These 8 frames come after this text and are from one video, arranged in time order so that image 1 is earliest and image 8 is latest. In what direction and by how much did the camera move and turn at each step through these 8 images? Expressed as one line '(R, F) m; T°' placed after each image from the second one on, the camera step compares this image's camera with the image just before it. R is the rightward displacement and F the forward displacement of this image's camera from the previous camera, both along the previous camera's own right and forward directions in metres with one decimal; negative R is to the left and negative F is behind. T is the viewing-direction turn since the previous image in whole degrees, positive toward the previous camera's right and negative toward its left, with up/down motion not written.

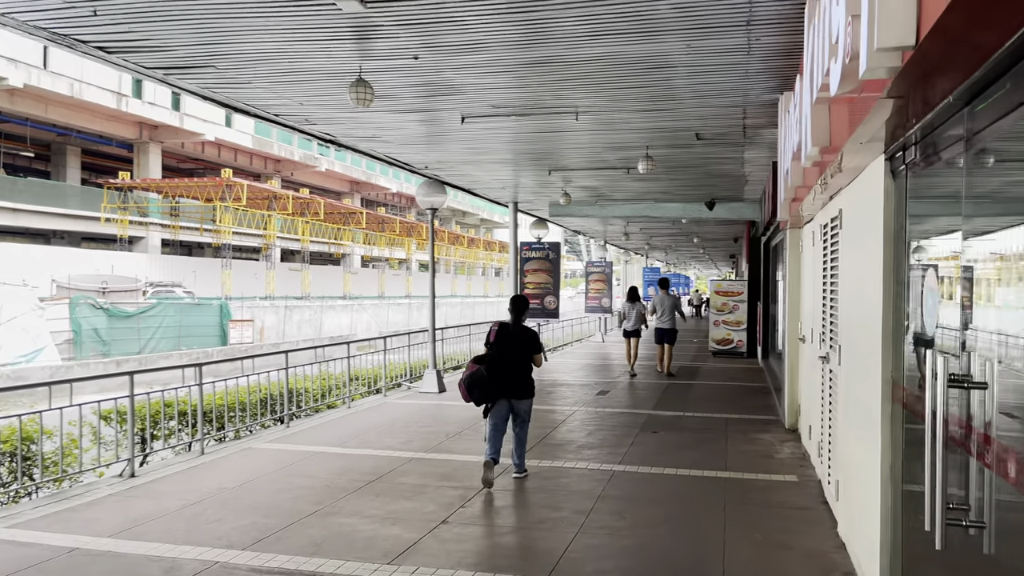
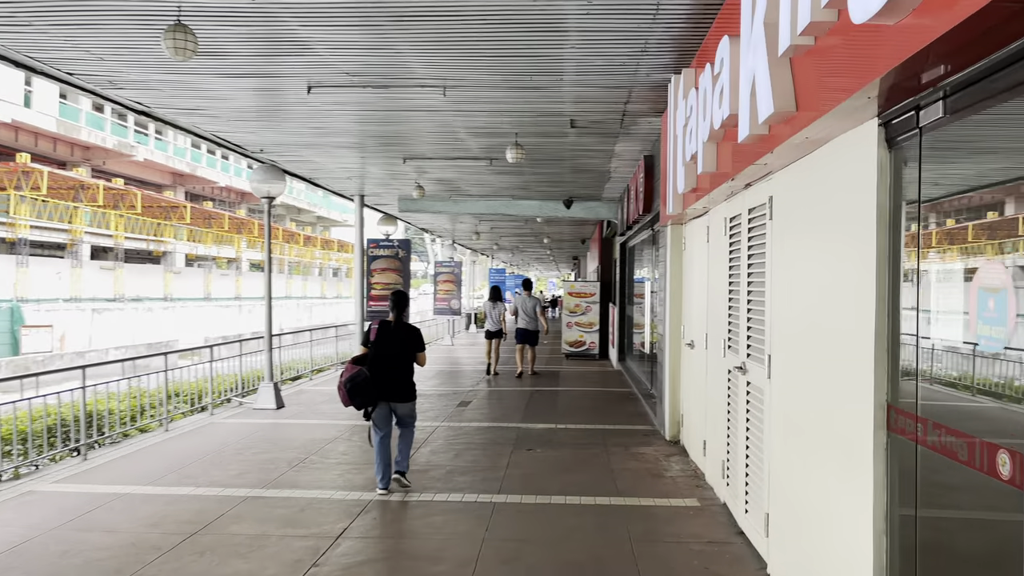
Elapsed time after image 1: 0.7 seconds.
(-0.2, +1.0) m; +11°
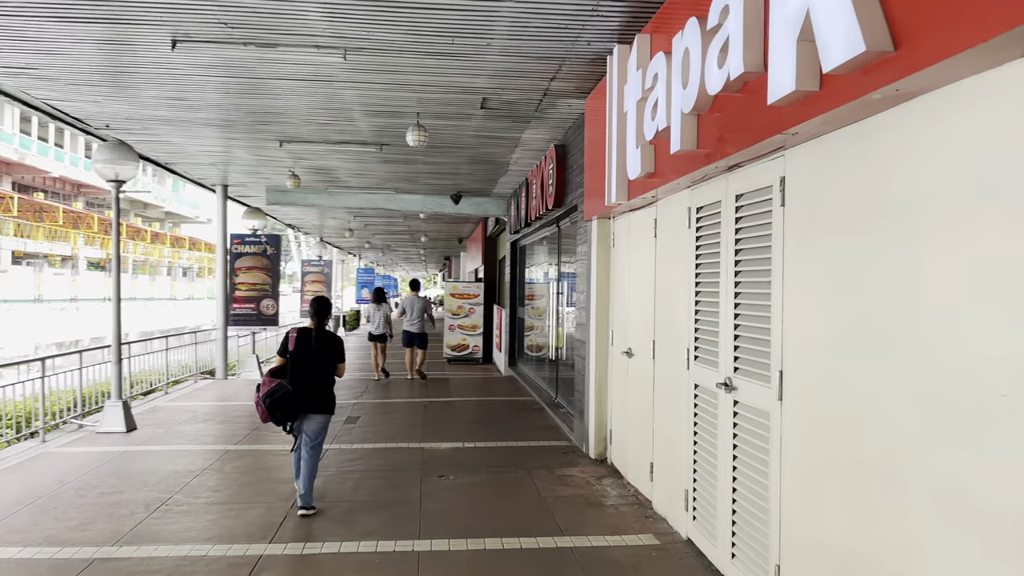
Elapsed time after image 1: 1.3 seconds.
(-0.4, +1.0) m; +10°
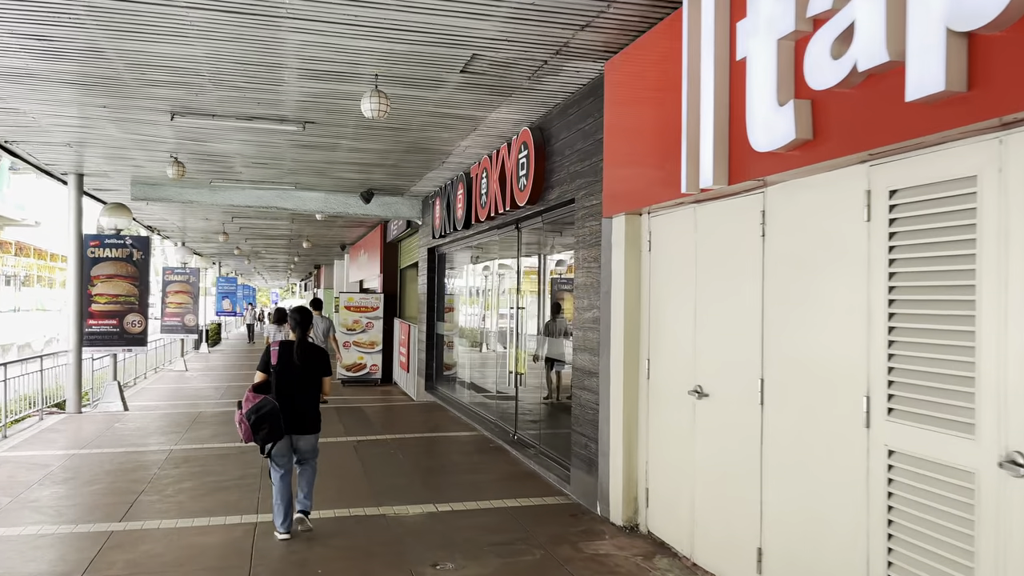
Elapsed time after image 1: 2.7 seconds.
(-0.9, +1.7) m; +10°
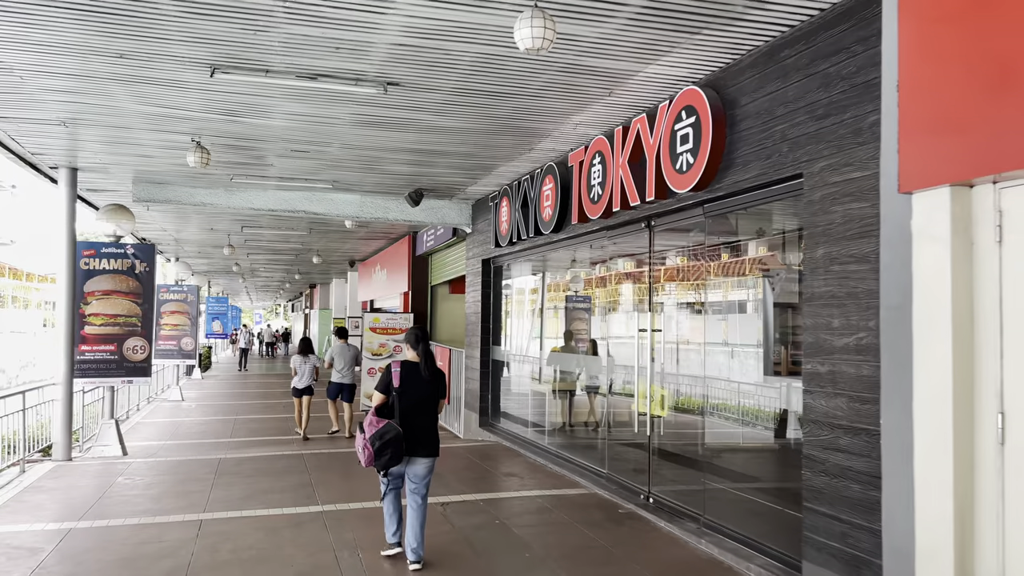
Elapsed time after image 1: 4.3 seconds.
(-1.1, +1.9) m; +1°
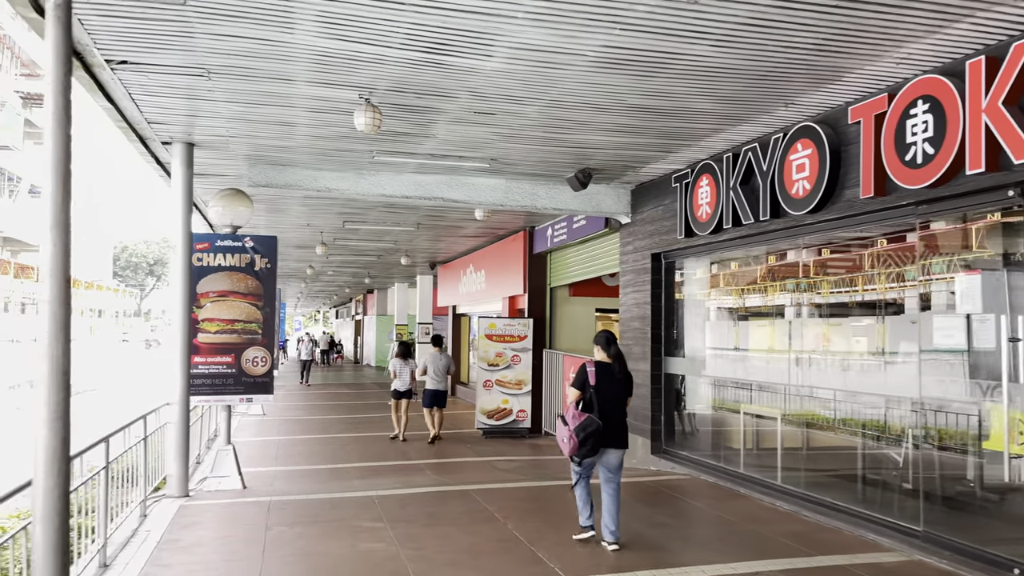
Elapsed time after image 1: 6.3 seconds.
(-1.6, +1.7) m; -2°
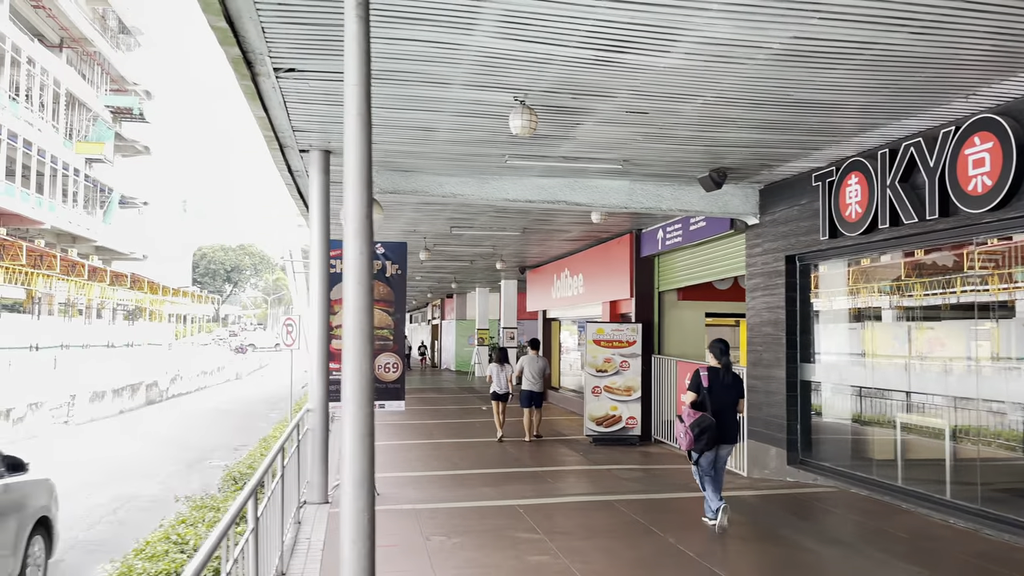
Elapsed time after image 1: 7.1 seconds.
(-0.7, +0.1) m; -5°
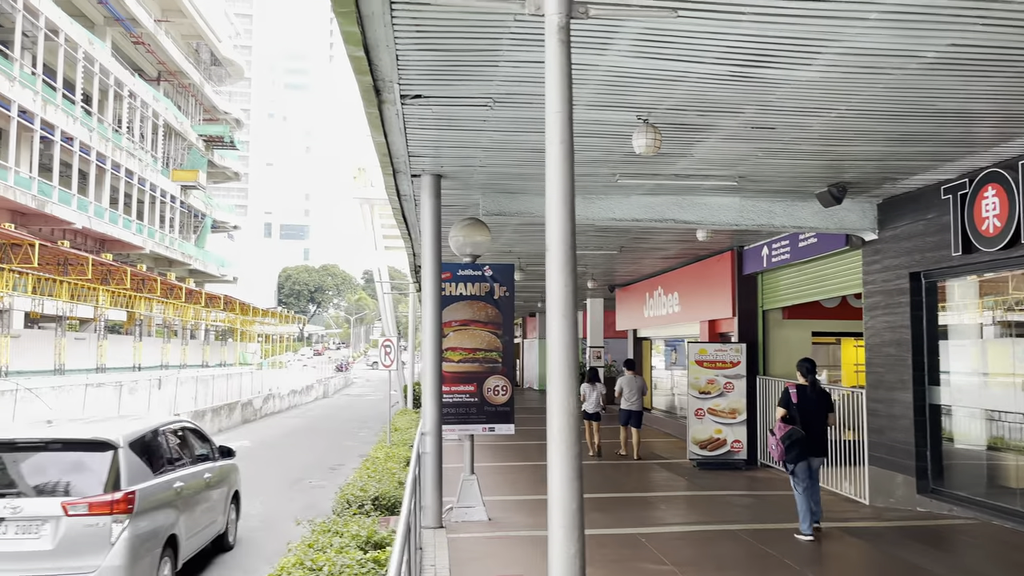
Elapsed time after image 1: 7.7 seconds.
(-0.3, +0.1) m; -5°
